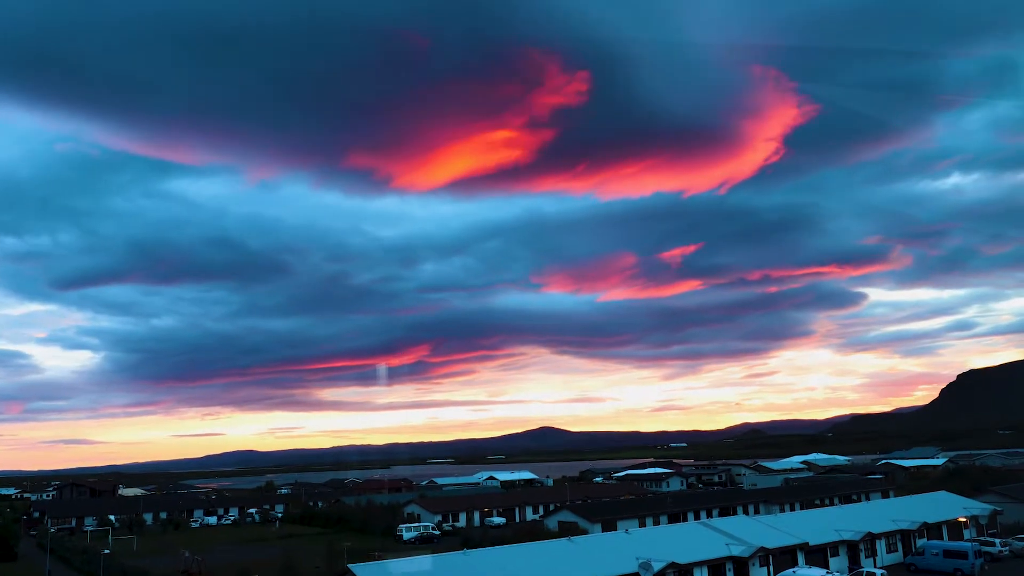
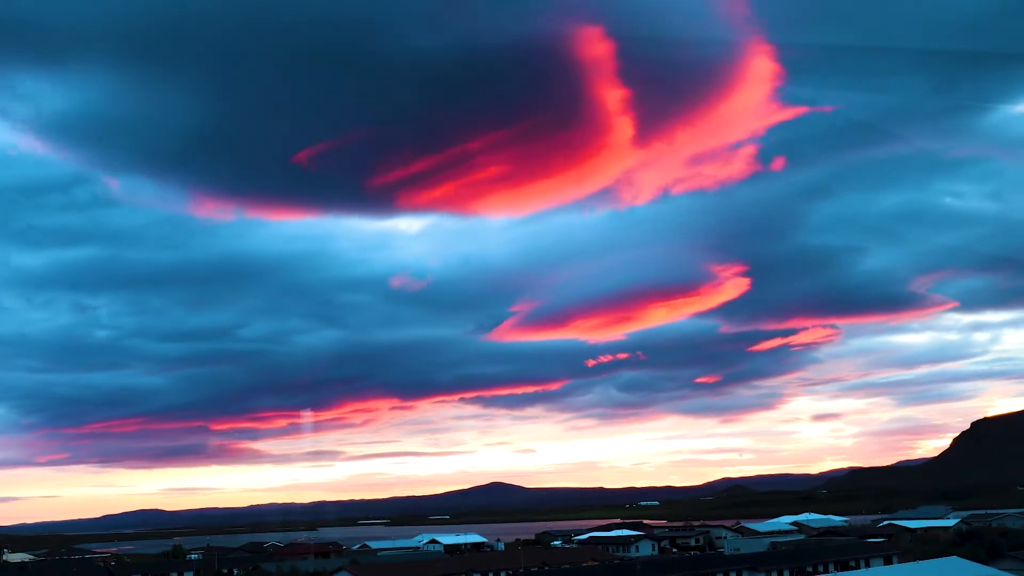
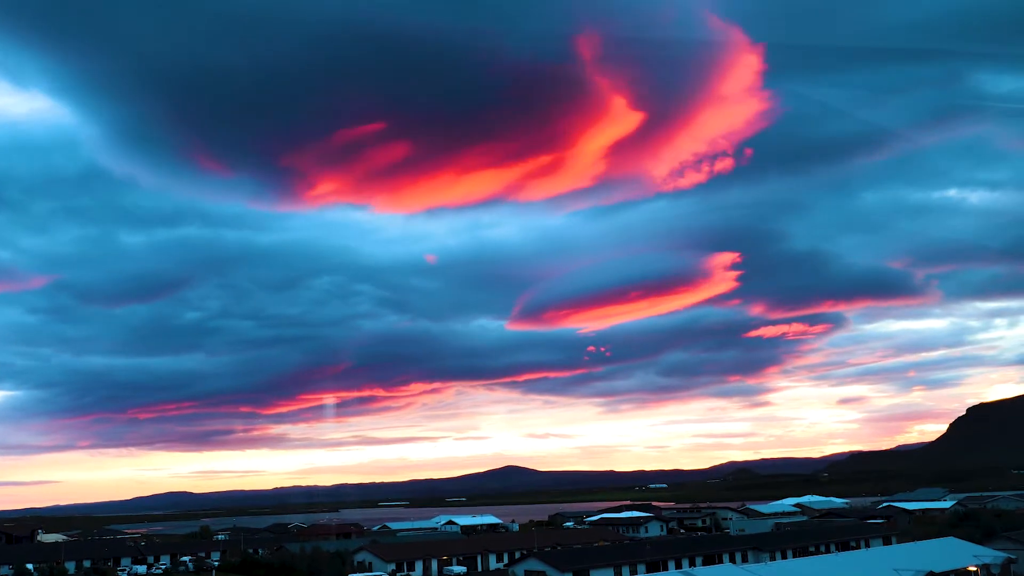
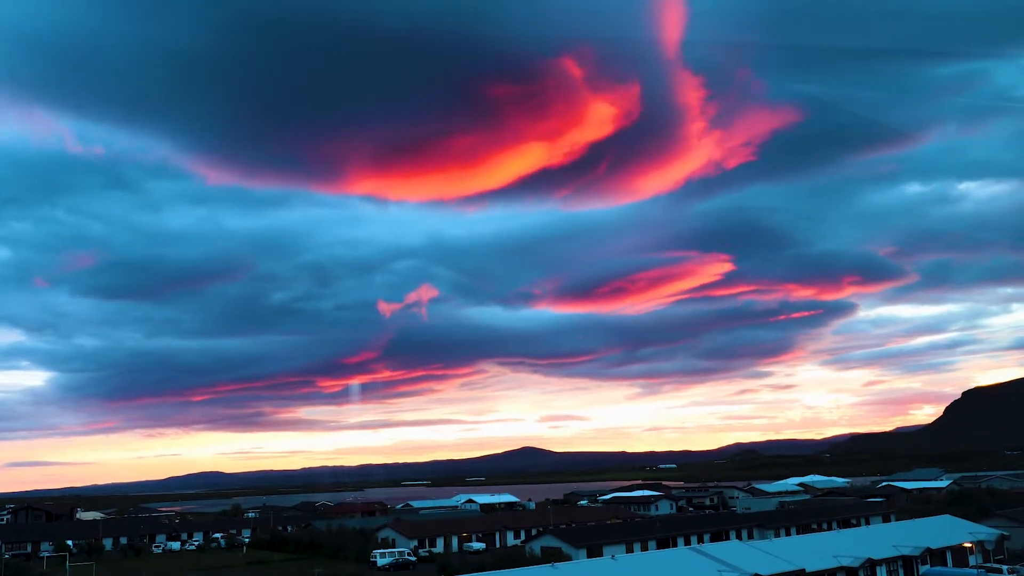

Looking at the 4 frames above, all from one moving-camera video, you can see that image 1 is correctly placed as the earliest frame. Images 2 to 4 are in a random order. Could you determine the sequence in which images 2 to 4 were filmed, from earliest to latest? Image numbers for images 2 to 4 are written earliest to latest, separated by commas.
4, 3, 2
